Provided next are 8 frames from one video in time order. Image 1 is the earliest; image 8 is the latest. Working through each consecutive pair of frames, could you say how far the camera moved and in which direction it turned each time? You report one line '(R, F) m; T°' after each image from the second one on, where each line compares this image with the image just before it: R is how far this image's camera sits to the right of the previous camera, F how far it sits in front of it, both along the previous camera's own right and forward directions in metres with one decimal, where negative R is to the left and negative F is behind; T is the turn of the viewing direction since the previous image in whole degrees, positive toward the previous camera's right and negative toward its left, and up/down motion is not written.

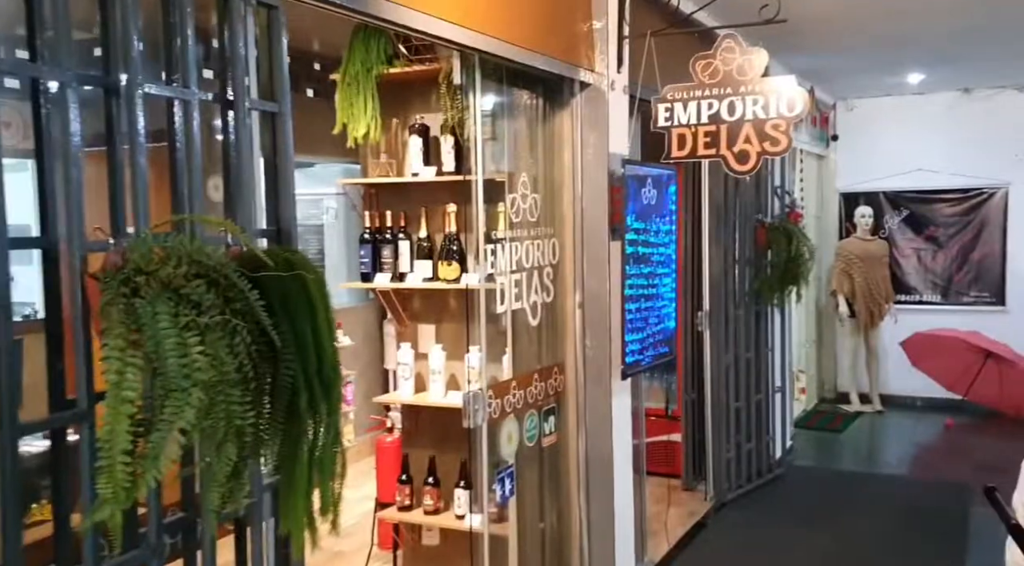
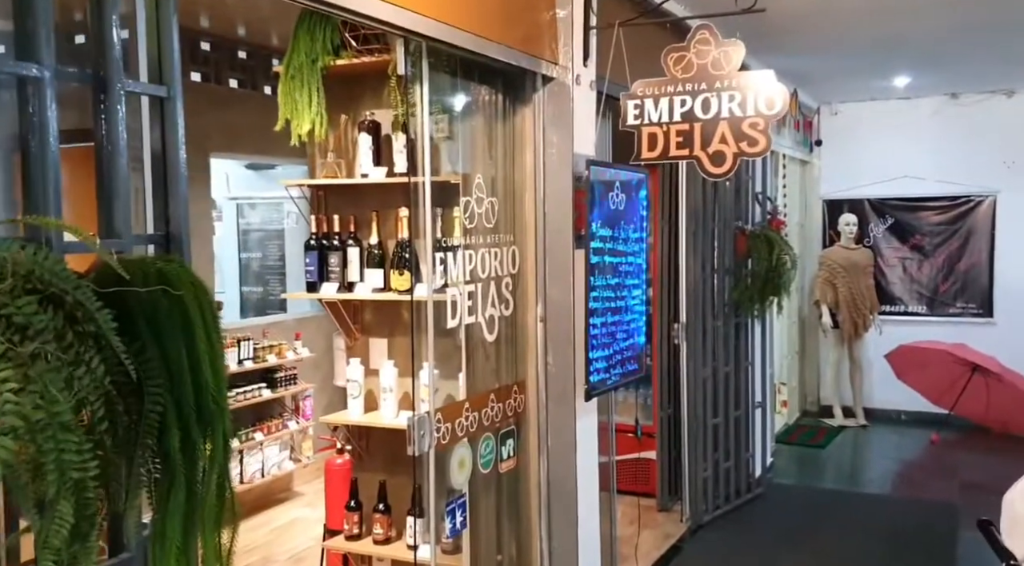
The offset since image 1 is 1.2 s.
(+0.1, +0.3) m; +1°
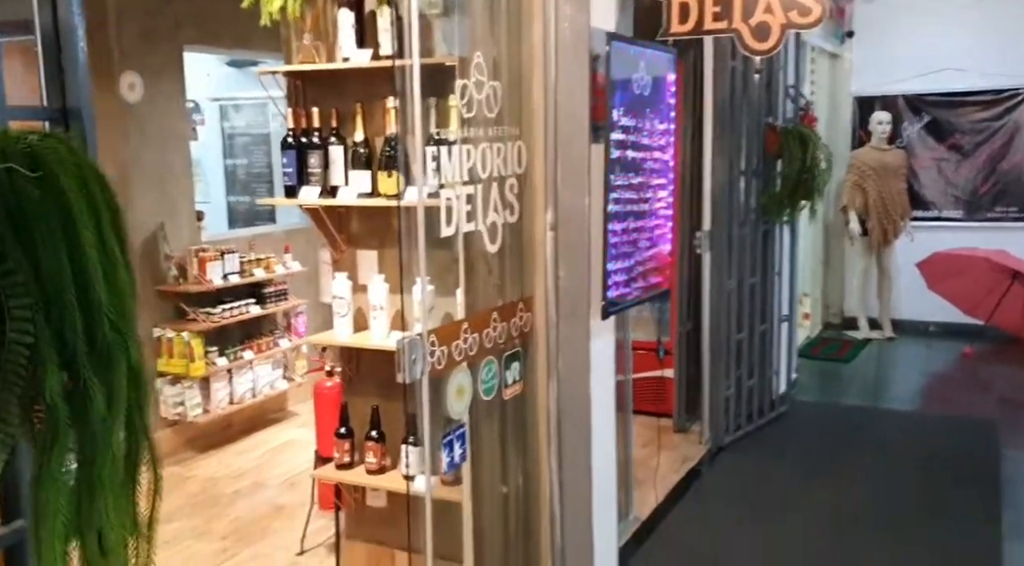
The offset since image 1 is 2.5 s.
(0.0, +0.4) m; -1°
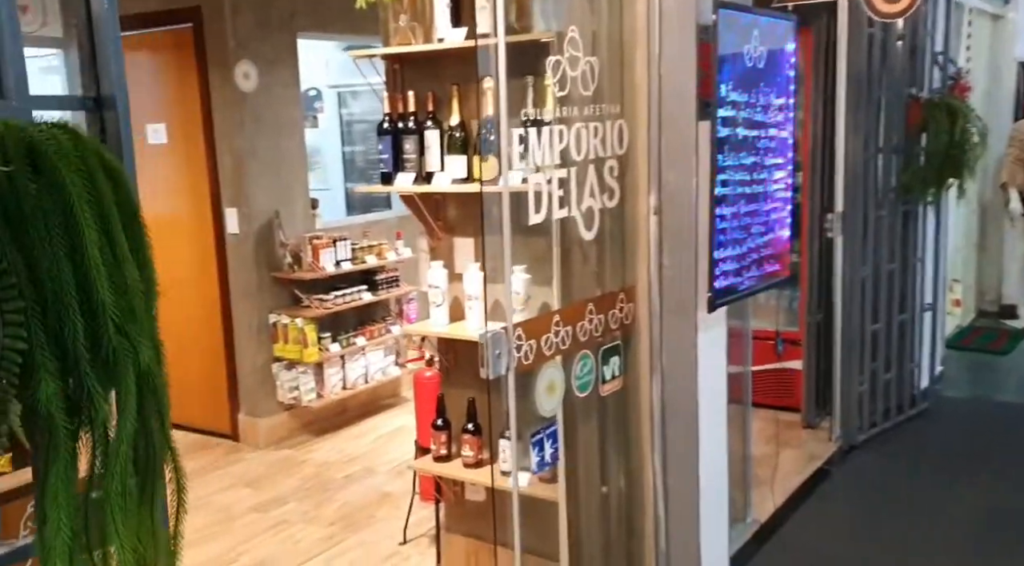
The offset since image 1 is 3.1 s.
(+0.1, +0.2) m; -8°
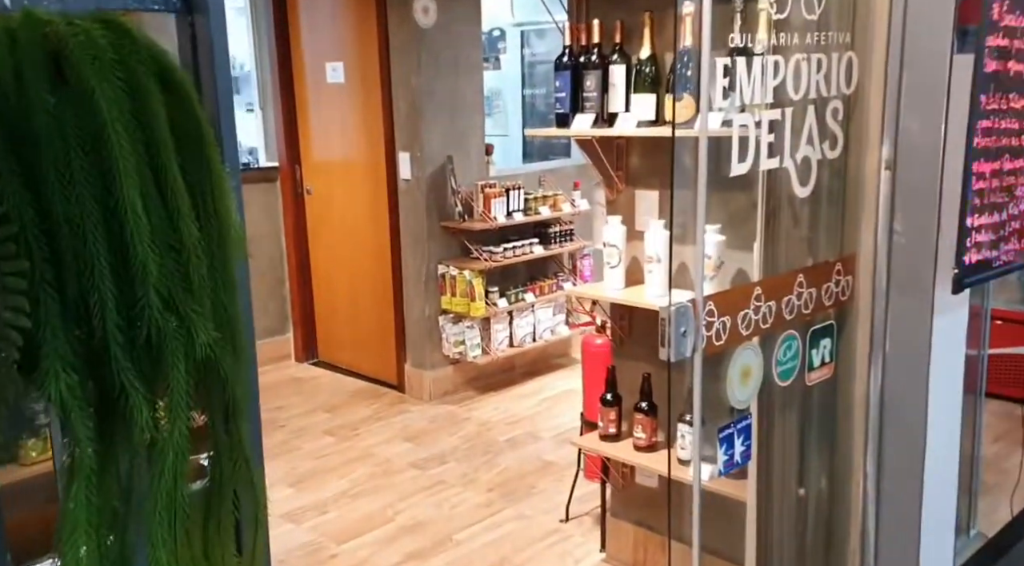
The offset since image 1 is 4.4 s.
(0.0, +0.4) m; -10°
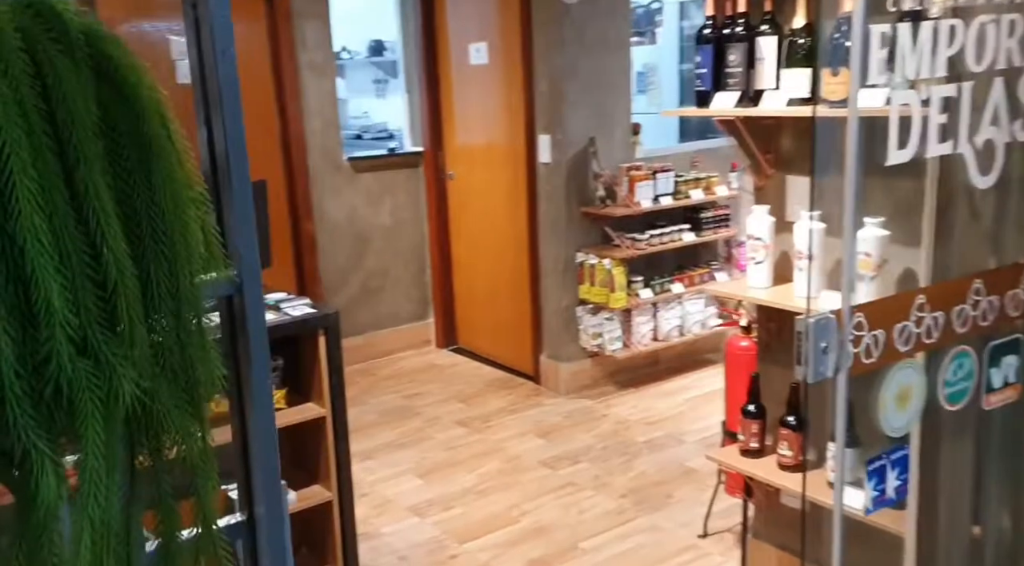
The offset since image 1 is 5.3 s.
(+0.1, +0.2) m; -9°
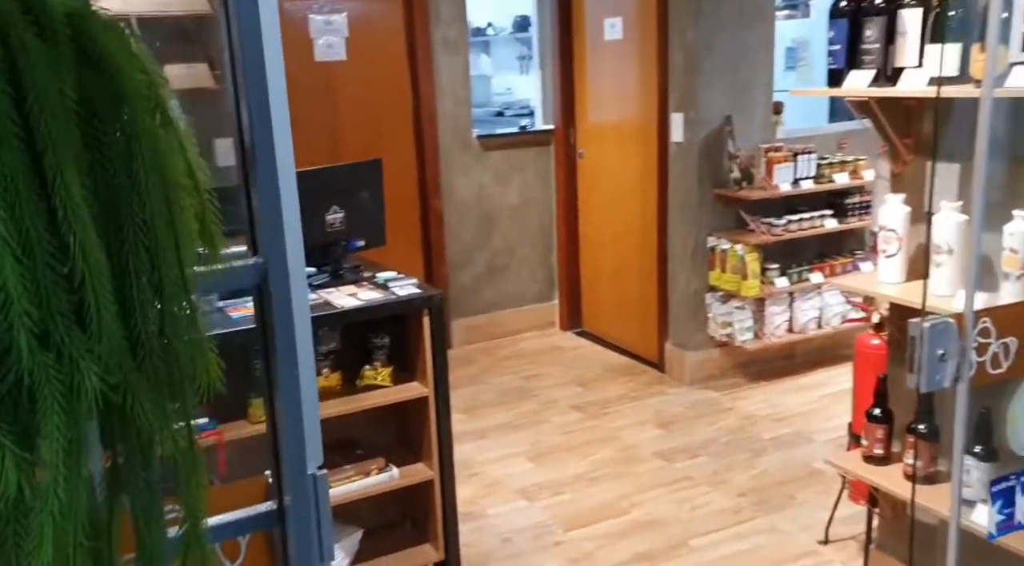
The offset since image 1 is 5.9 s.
(+0.1, +0.1) m; -9°
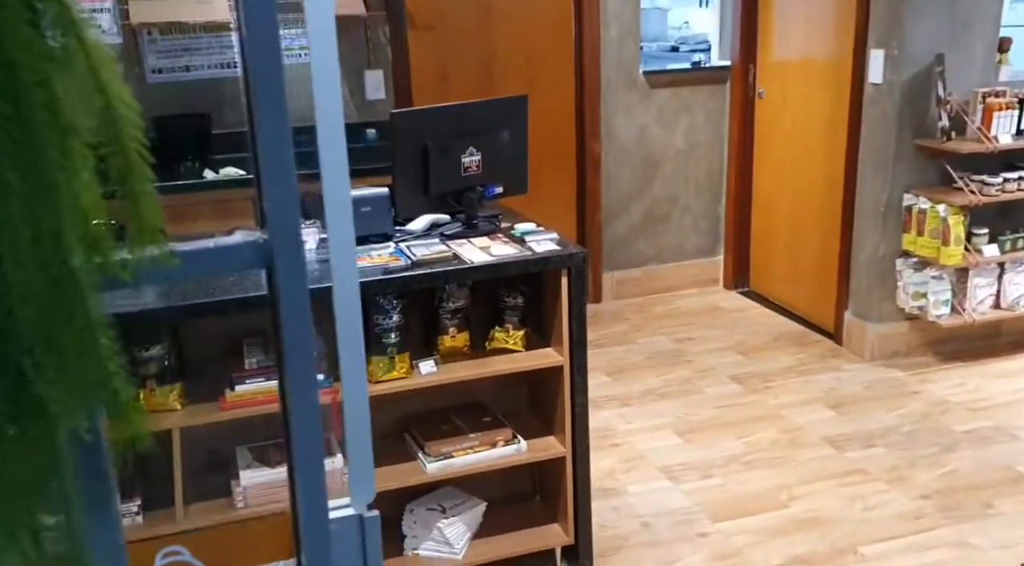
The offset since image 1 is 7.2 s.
(0.0, +0.3) m; -9°
